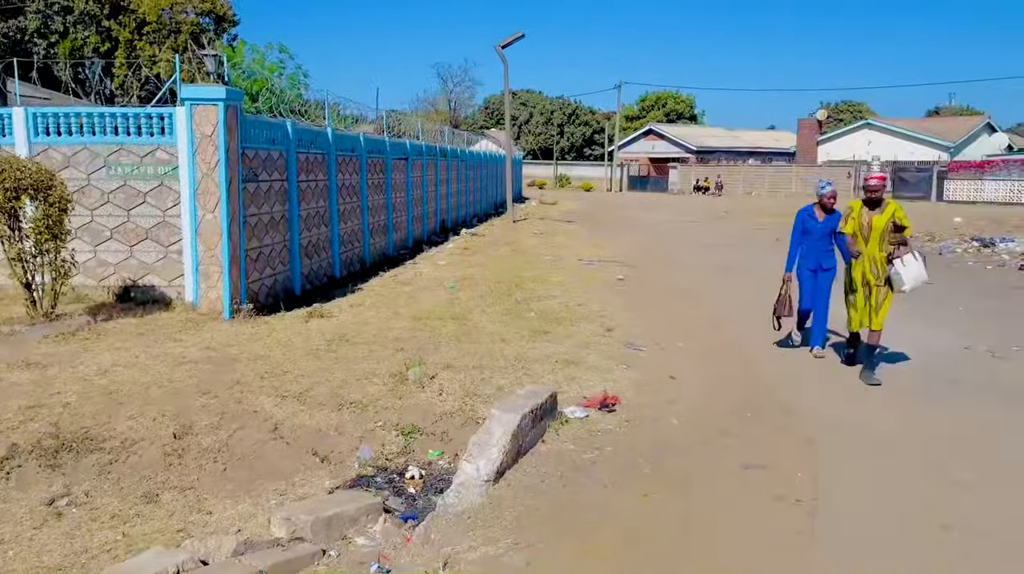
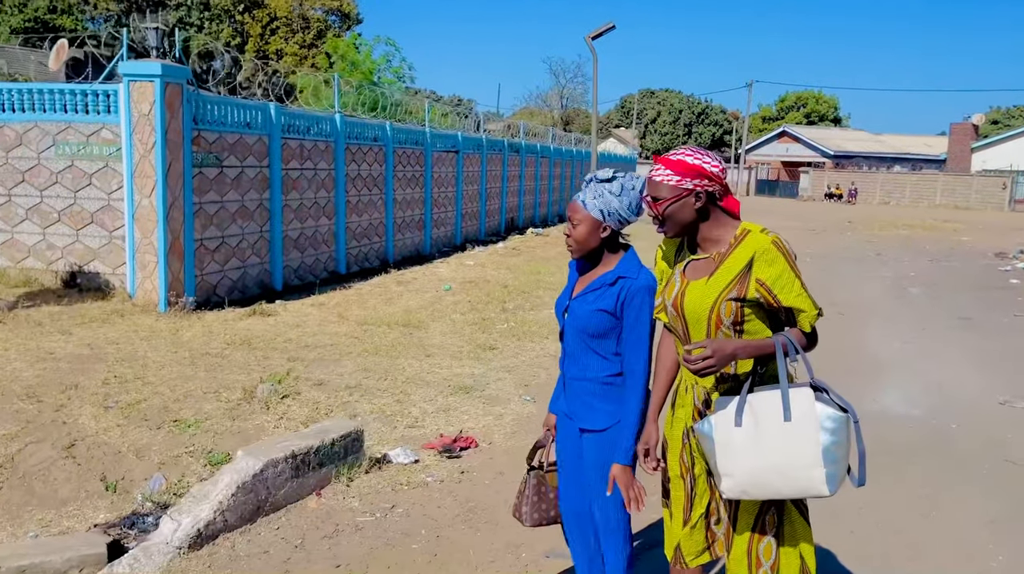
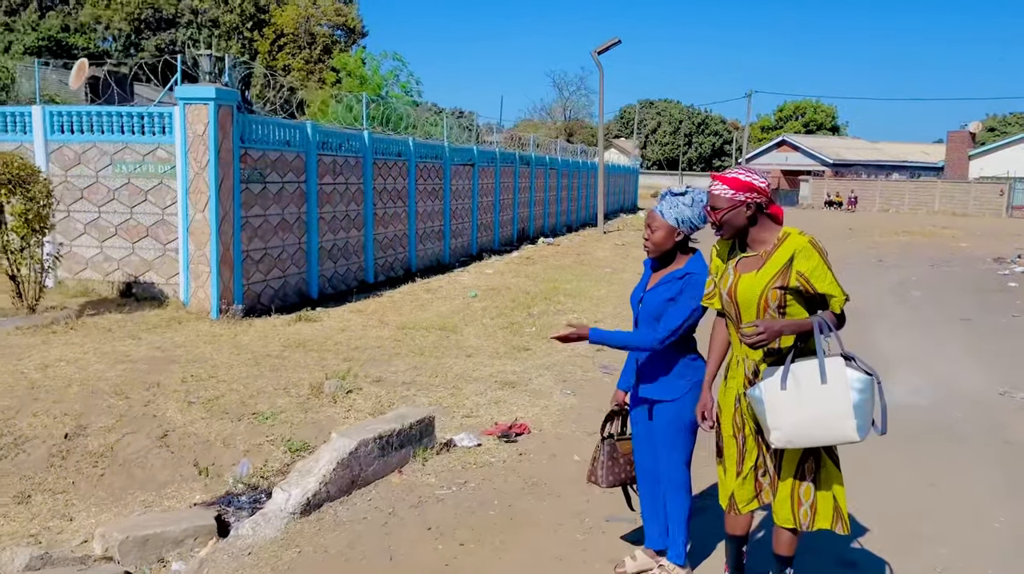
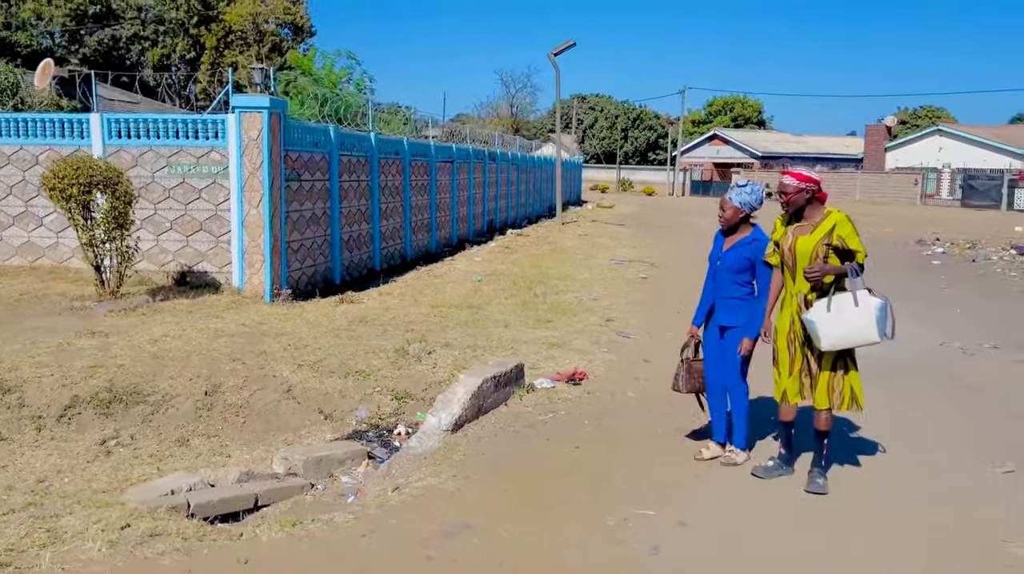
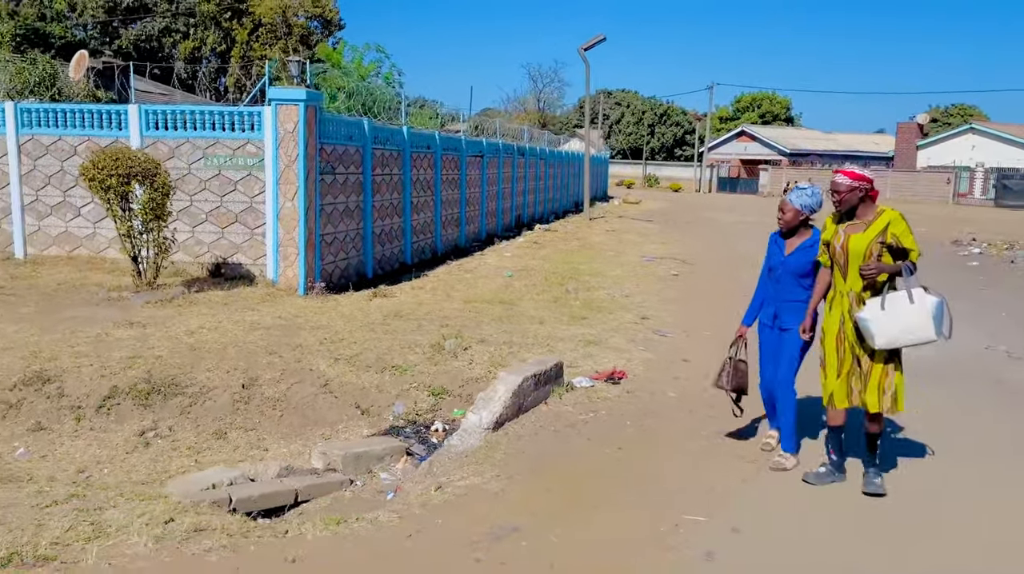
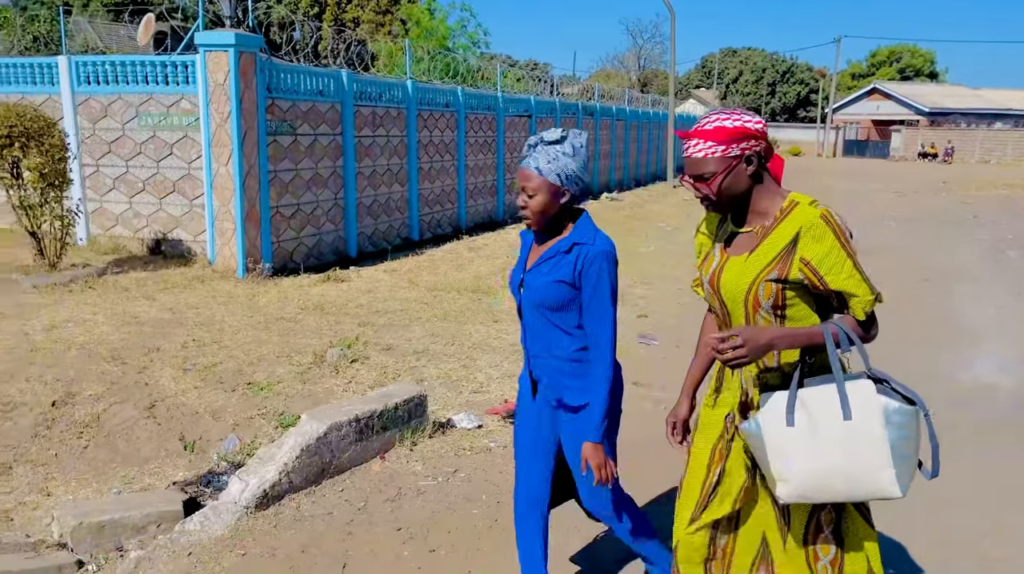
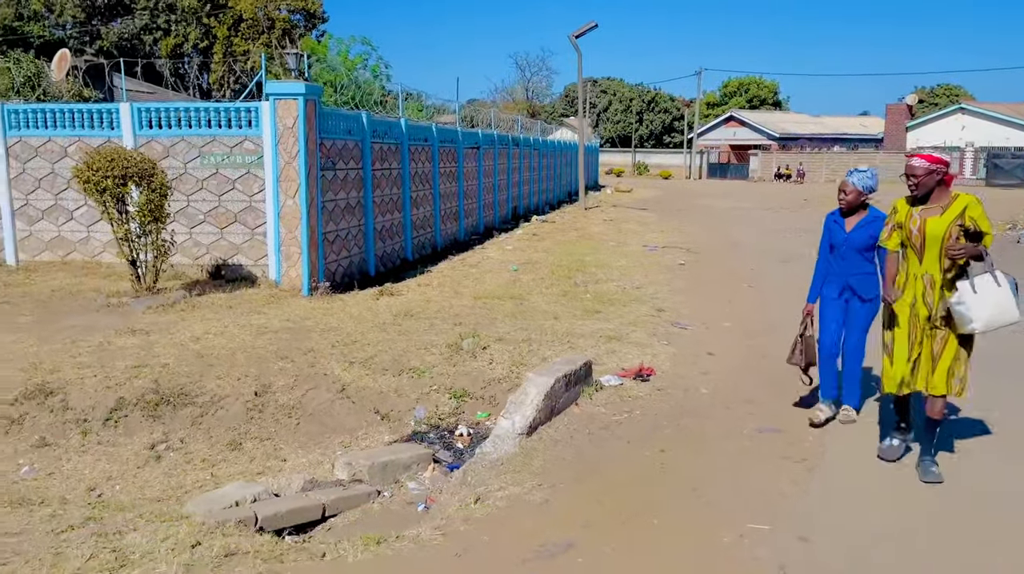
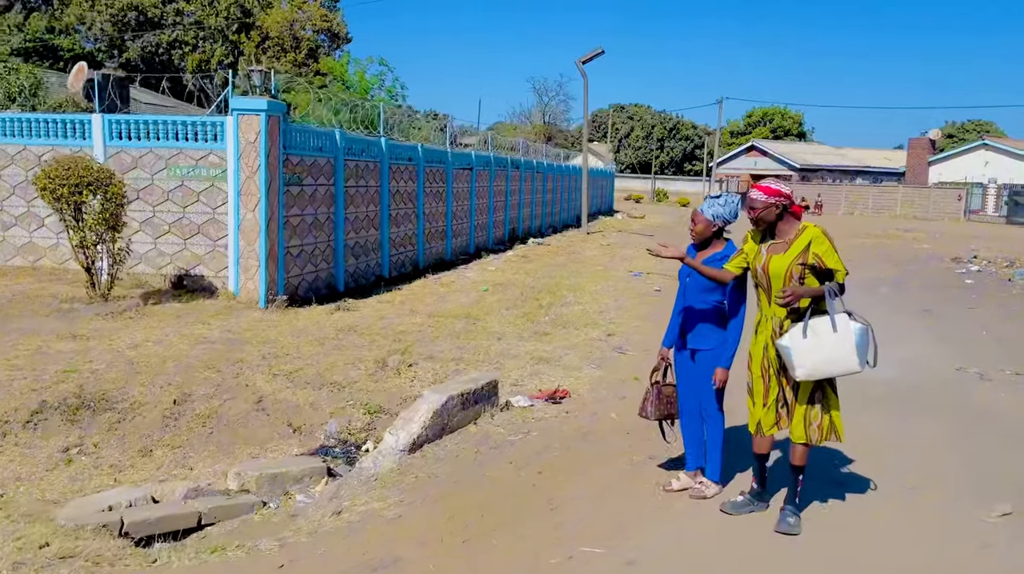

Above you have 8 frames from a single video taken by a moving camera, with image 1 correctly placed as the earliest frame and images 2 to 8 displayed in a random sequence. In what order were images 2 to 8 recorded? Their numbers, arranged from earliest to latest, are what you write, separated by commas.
7, 5, 4, 8, 3, 2, 6
